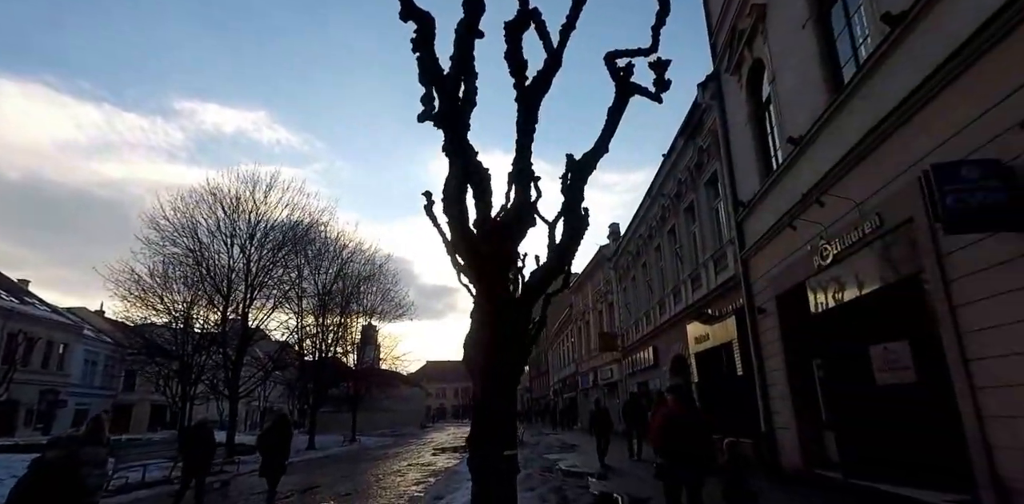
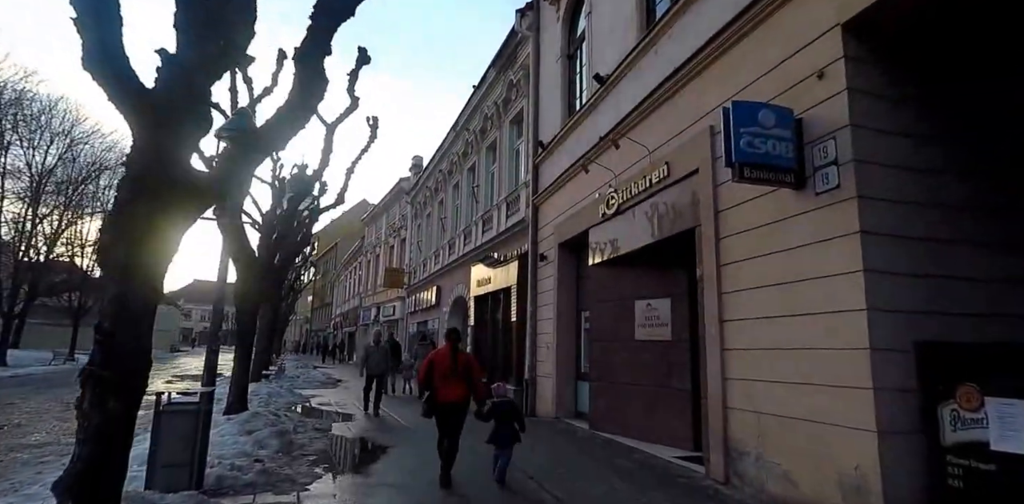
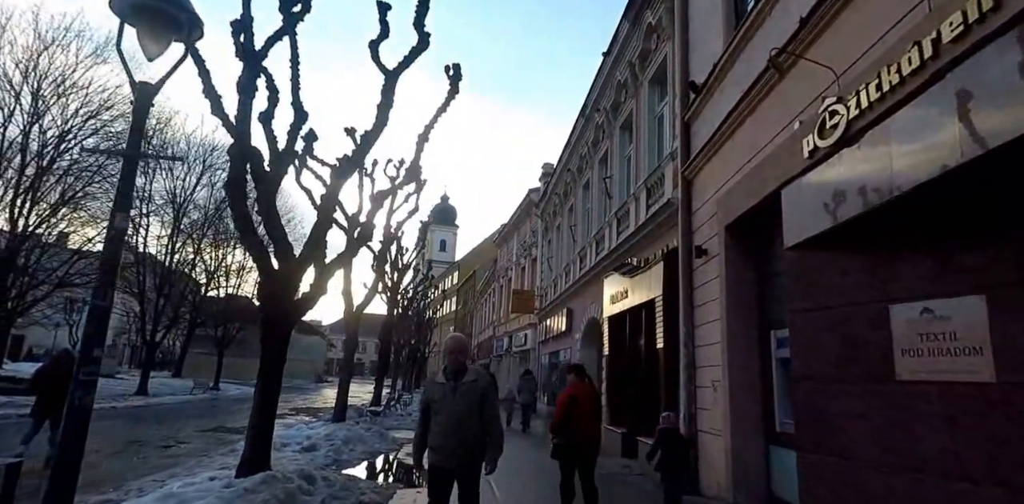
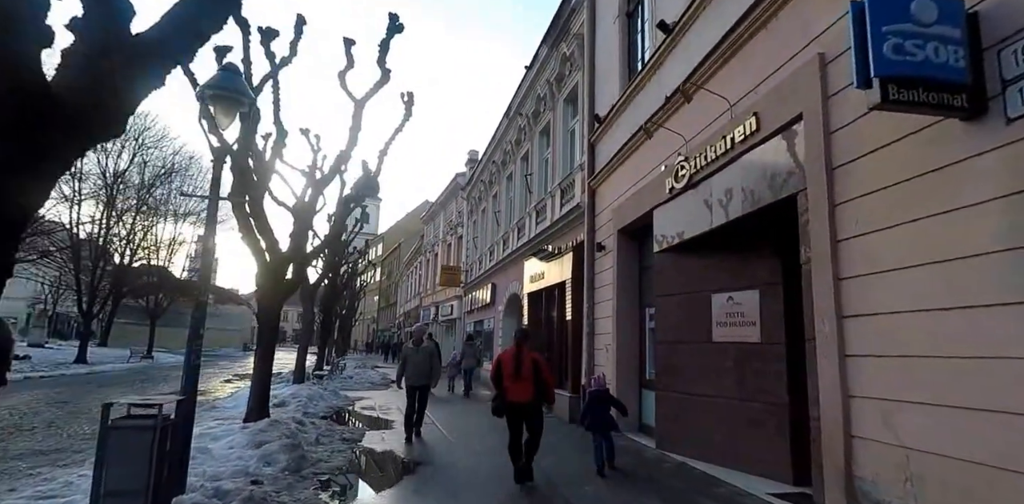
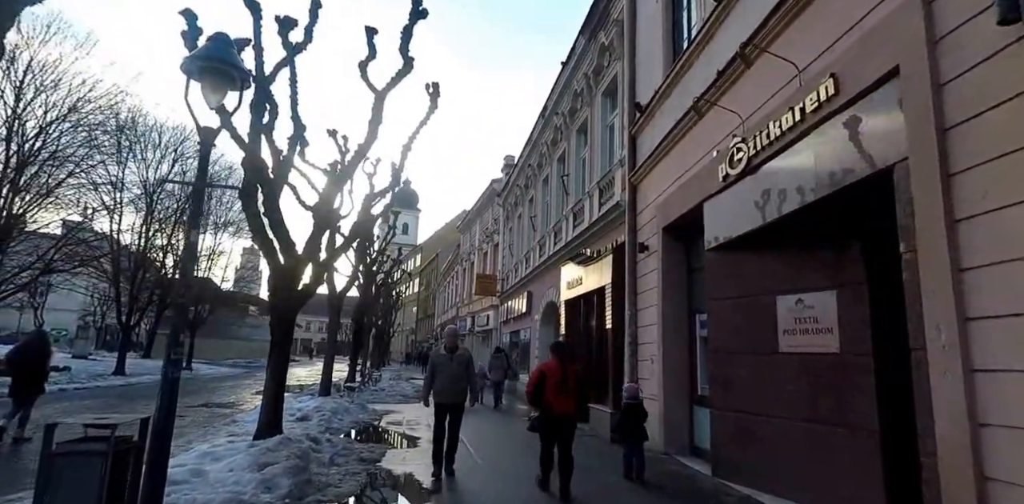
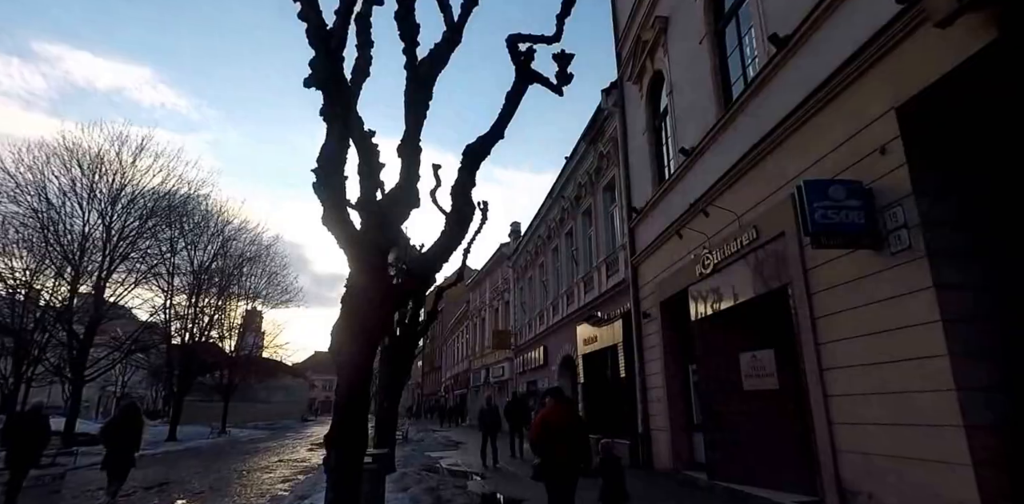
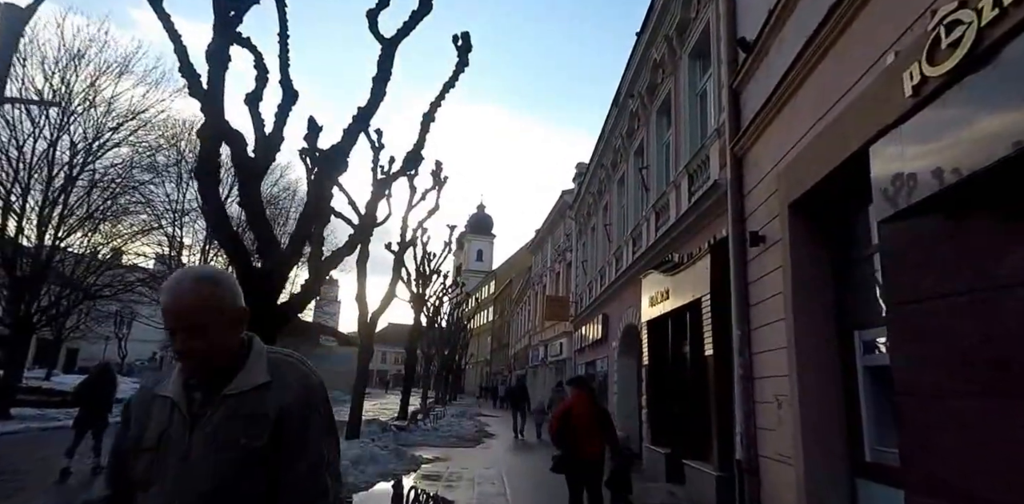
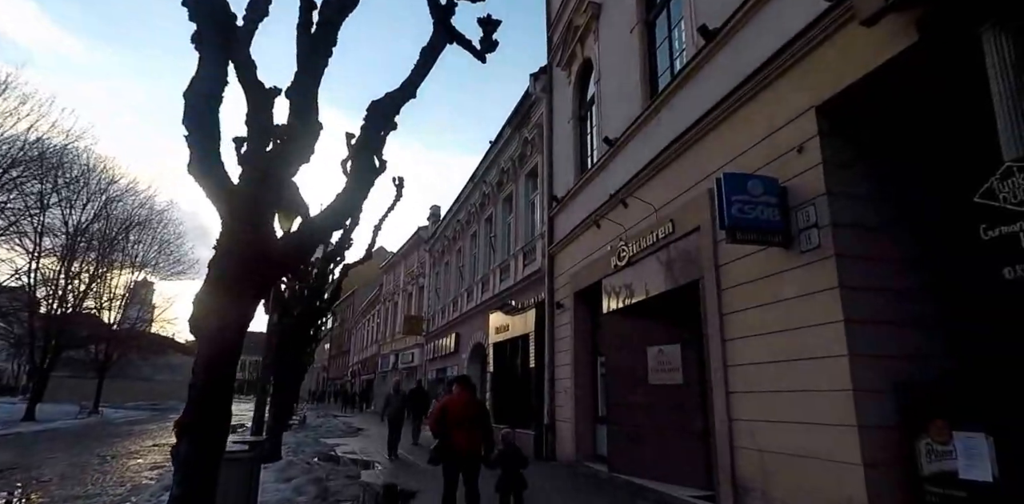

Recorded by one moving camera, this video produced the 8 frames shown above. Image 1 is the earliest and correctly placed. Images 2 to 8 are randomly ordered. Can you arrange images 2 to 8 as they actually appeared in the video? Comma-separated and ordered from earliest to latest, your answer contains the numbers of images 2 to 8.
6, 8, 2, 4, 5, 3, 7
